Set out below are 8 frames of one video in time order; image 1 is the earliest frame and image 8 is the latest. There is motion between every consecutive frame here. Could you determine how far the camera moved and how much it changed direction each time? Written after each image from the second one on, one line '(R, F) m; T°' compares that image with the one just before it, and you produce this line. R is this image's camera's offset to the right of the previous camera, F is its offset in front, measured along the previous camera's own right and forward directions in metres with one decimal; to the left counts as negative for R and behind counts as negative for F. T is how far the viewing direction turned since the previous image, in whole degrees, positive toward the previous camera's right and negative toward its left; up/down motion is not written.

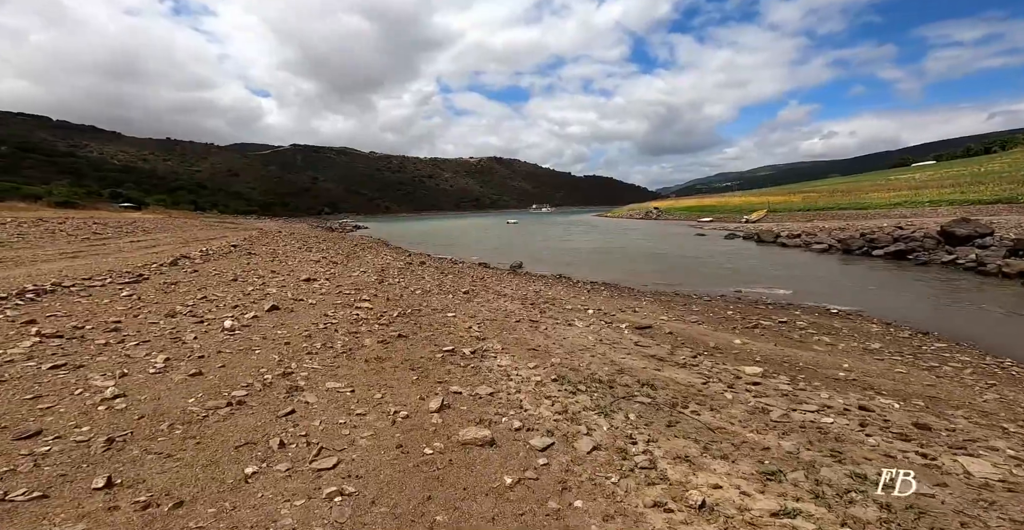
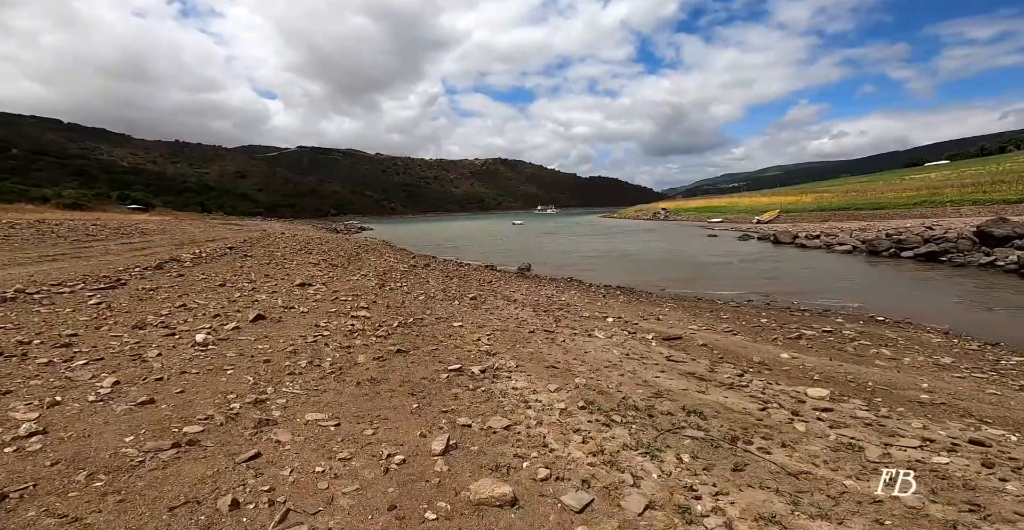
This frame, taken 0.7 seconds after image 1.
(-0.2, +1.4) m; -1°
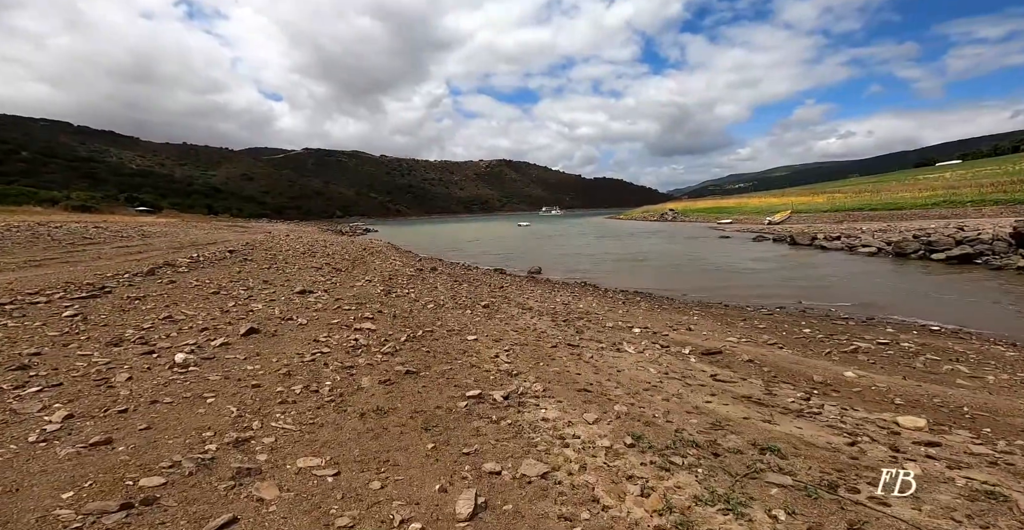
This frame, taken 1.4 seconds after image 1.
(-0.4, +1.2) m; -1°
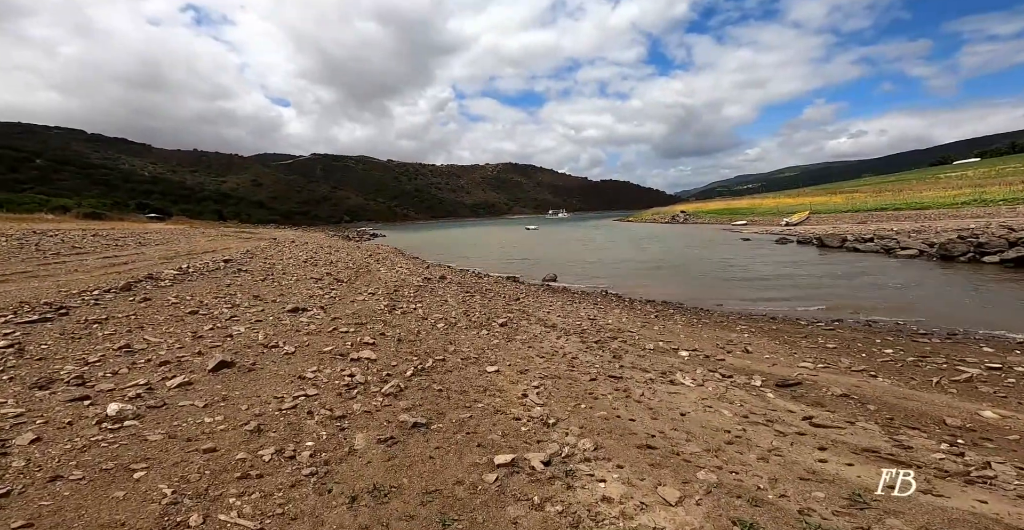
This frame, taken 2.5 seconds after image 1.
(-0.5, +2.0) m; -1°
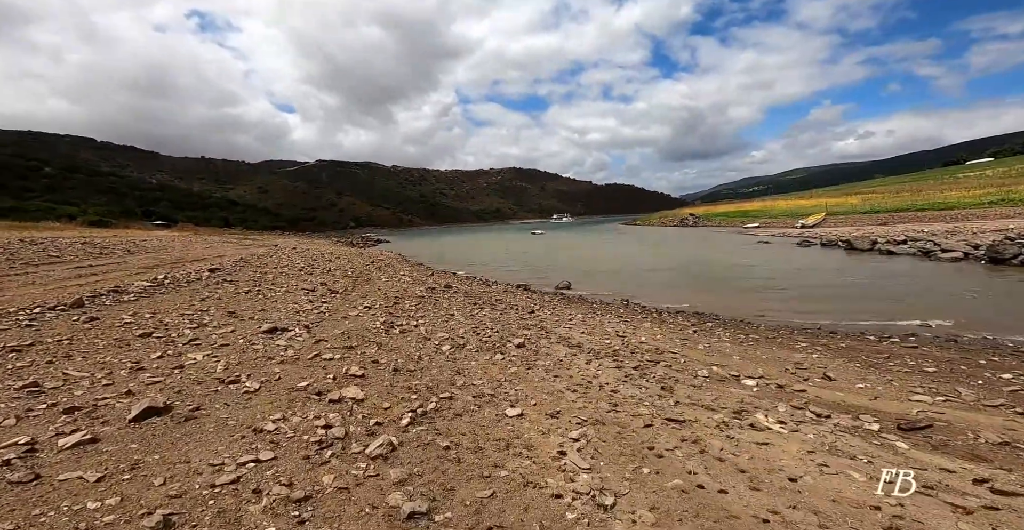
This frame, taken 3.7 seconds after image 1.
(-0.4, +2.1) m; -1°
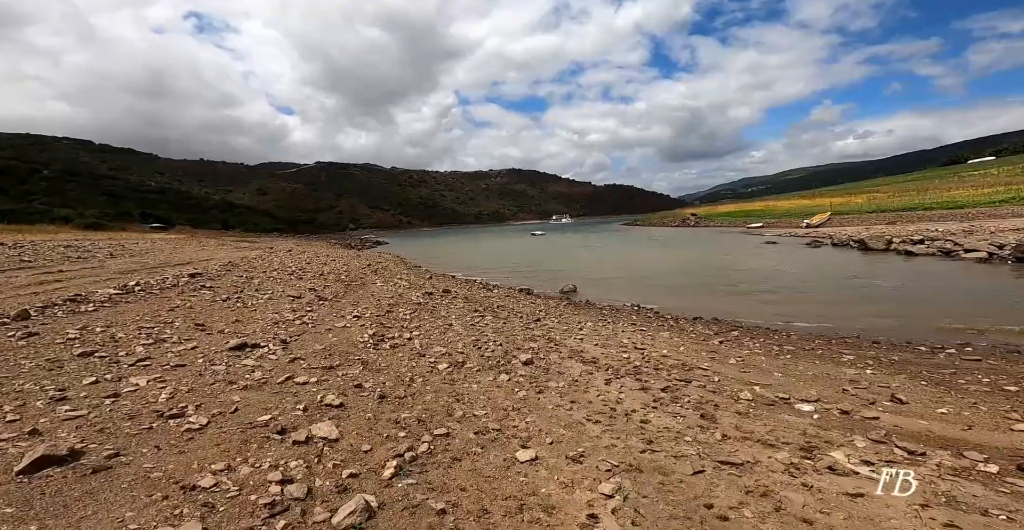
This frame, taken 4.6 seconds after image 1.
(-0.2, +1.5) m; 0°
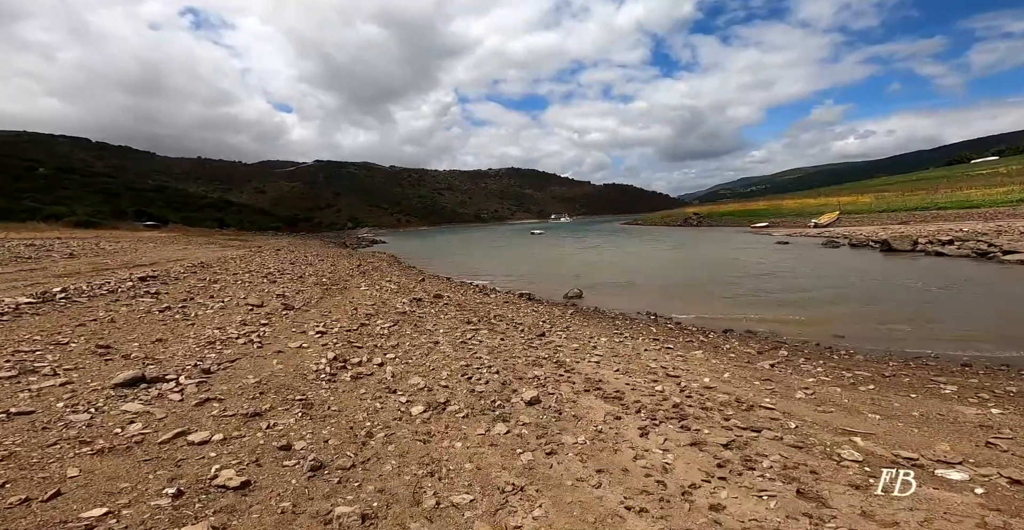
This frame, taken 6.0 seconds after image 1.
(0.0, +2.5) m; 0°
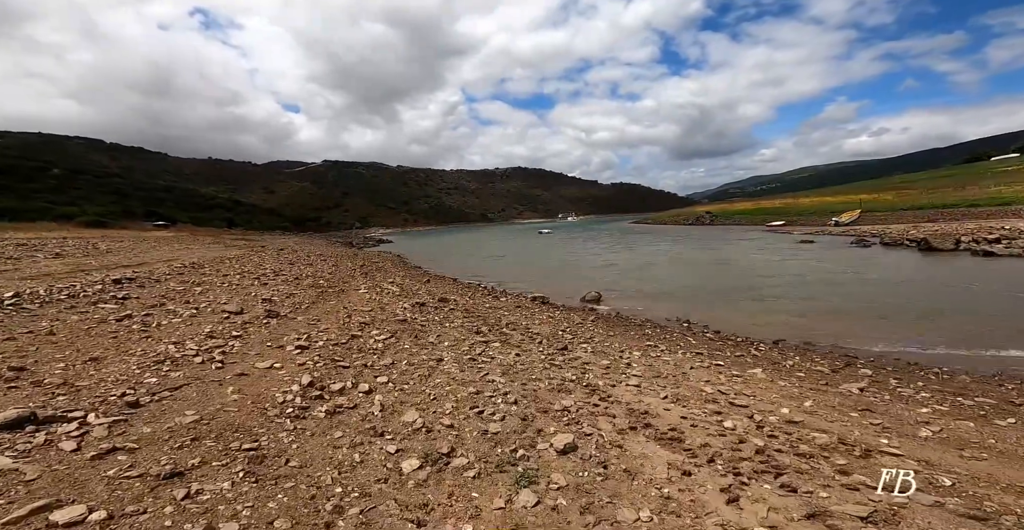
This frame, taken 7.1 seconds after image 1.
(-0.2, +1.9) m; -1°
